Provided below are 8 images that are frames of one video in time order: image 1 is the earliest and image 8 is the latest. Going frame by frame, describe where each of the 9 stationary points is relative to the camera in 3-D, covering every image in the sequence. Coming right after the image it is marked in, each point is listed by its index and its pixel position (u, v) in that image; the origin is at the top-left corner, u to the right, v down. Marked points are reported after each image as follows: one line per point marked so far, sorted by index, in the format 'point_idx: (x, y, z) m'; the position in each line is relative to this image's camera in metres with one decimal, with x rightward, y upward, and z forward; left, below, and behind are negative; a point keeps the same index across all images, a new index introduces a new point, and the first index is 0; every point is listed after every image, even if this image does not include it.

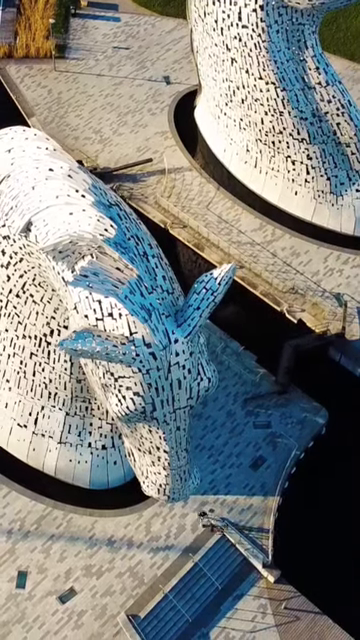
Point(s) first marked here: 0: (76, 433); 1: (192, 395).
0: (-1.4, -1.5, +11.7) m
1: (+0.1, -0.8, +8.9) m
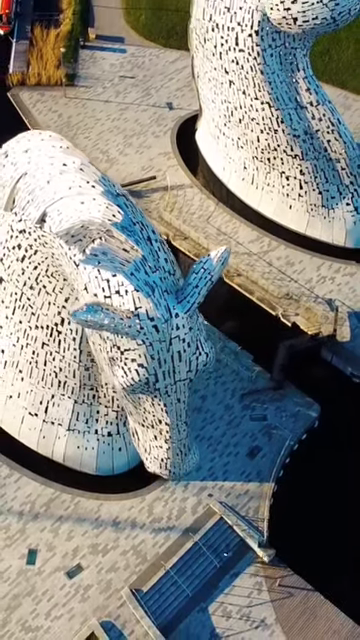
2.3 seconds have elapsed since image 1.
0: (-1.4, -1.4, +12.5) m
1: (+0.1, -0.5, +9.8) m
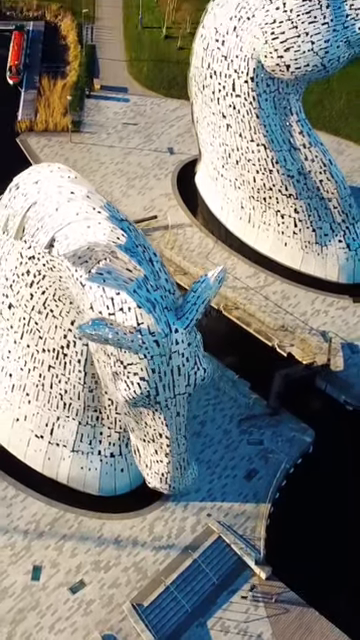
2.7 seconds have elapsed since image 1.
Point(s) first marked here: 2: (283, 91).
0: (-1.4, -1.8, +13.0) m
1: (+0.1, -0.7, +10.4) m
2: (+1.7, +3.9, +15.0) m
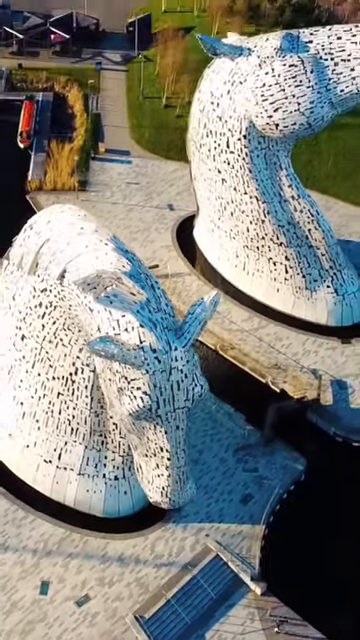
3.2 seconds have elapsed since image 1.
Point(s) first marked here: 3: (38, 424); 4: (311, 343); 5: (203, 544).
0: (-1.4, -2.3, +14.0) m
1: (+0.1, -1.0, +11.4) m
2: (+1.7, +3.2, +16.5) m
3: (-2.3, -1.7, +14.1) m
4: (+2.6, -0.5, +17.4) m
5: (+0.4, -3.5, +14.0) m
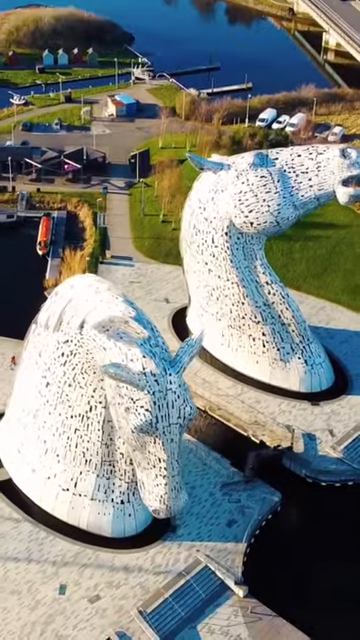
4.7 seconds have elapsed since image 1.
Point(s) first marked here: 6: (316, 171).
0: (-1.5, -3.3, +17.0) m
1: (0.0, -1.6, +14.6) m
2: (+1.6, +1.8, +20.3) m
3: (-2.4, -2.7, +17.1) m
4: (+2.5, -2.0, +20.7) m
5: (+0.3, -4.5, +16.8) m
6: (+2.9, +3.2, +19.1) m
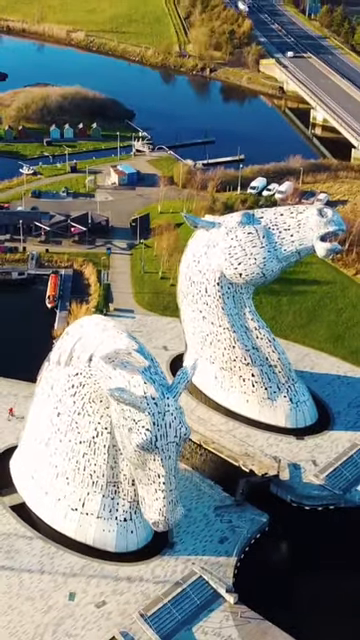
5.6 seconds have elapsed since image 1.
0: (-1.5, -4.0, +18.9) m
1: (-0.1, -2.1, +16.8) m
2: (+1.5, +0.7, +22.7) m
3: (-2.4, -3.5, +19.2) m
4: (+2.4, -3.1, +22.8) m
5: (+0.2, -5.2, +18.7) m
6: (+2.8, +2.2, +21.6) m
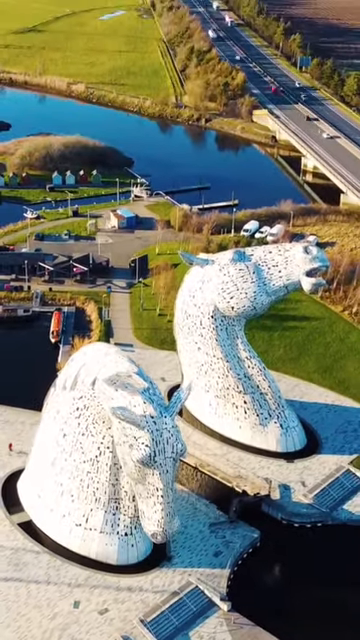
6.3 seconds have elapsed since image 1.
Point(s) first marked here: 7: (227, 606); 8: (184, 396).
0: (-1.6, -4.7, +20.3) m
1: (-0.1, -2.7, +18.3) m
2: (+1.4, -0.1, +24.4) m
3: (-2.5, -4.1, +20.6) m
4: (+2.3, -3.9, +24.2) m
5: (+0.1, -5.9, +20.0) m
6: (+2.7, +1.5, +23.3) m
7: (+1.0, -6.3, +19.4) m
8: (+0.1, -1.6, +18.8) m
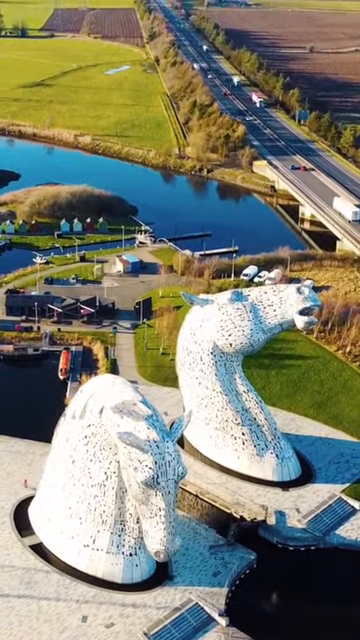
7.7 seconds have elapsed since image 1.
0: (-1.6, -5.5, +21.8) m
1: (-0.1, -3.4, +19.8) m
2: (+1.5, -1.2, +26.0) m
3: (-2.5, -5.0, +22.1) m
4: (+2.4, -4.9, +25.7) m
5: (+0.2, -6.7, +21.4) m
6: (+2.8, +0.4, +25.0) m
7: (+1.1, -7.0, +20.7) m
8: (+0.1, -2.4, +20.4) m
